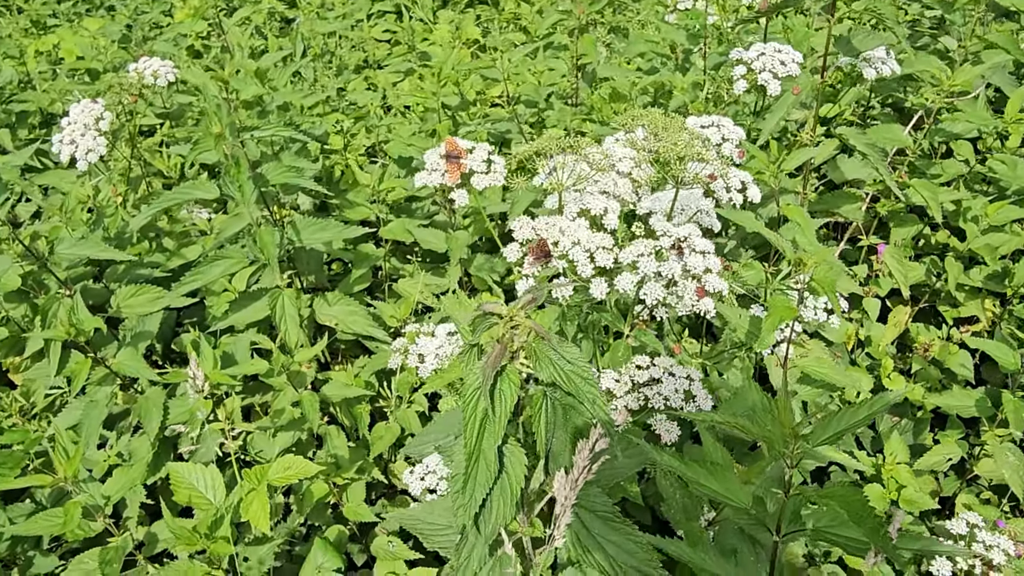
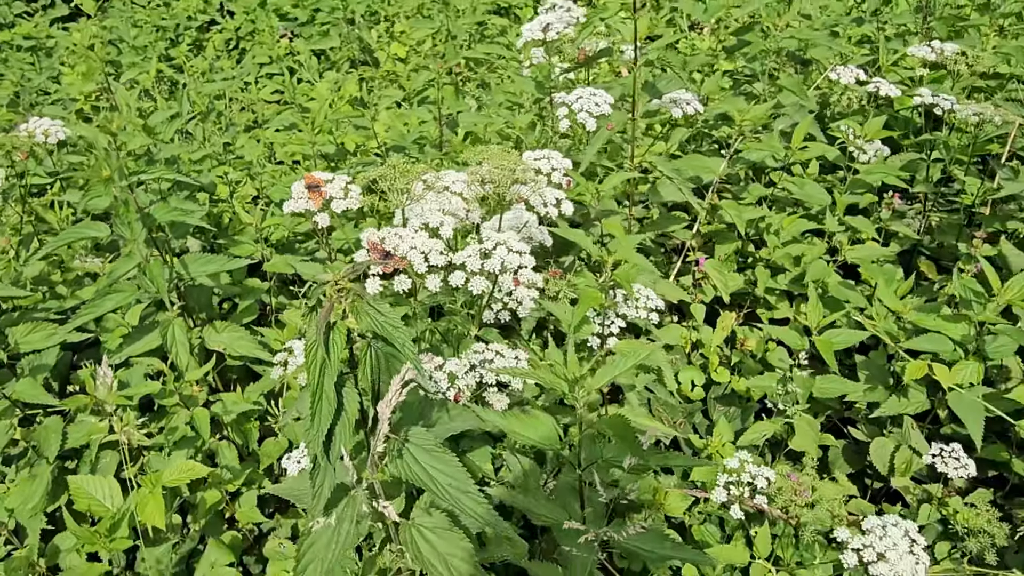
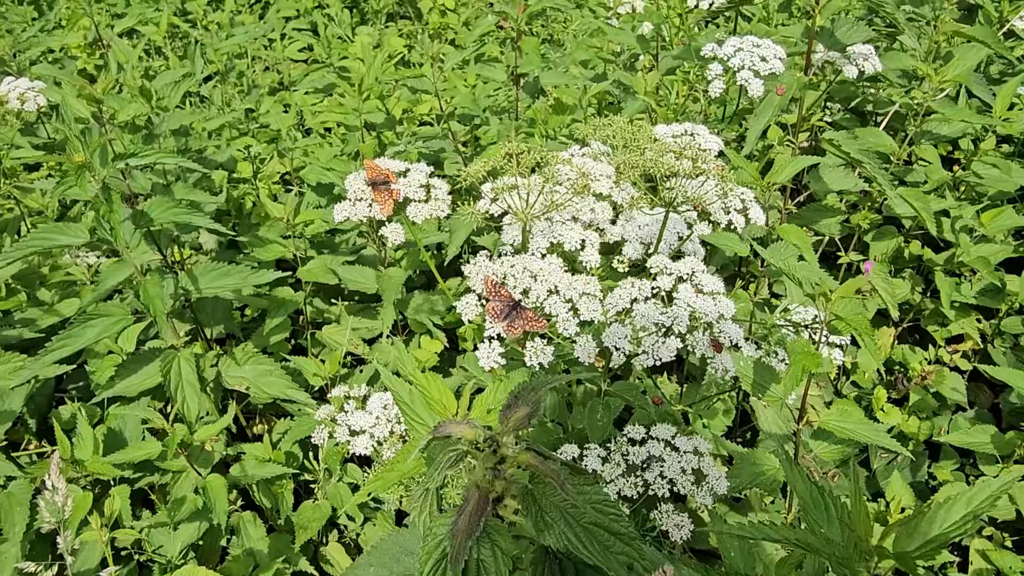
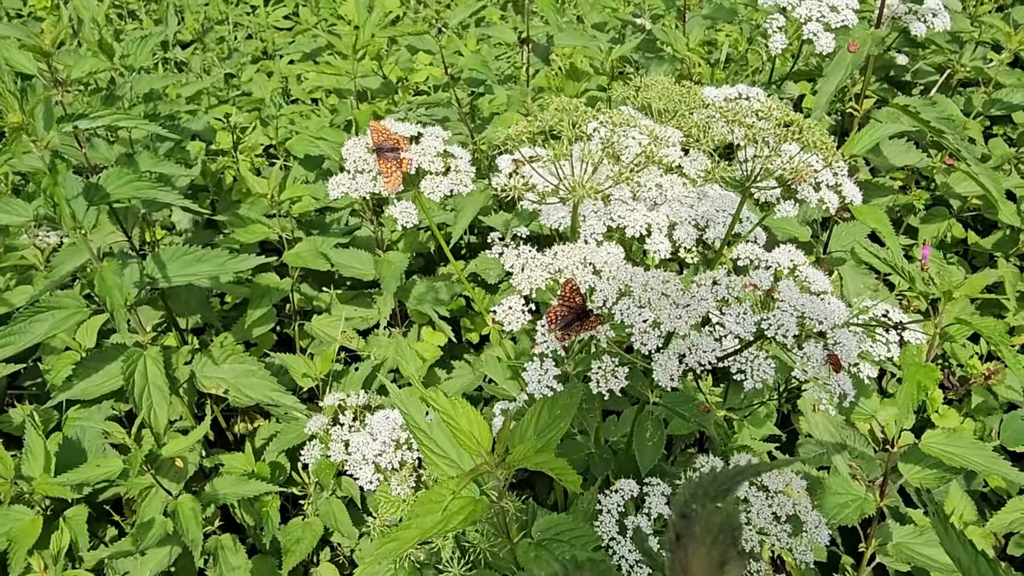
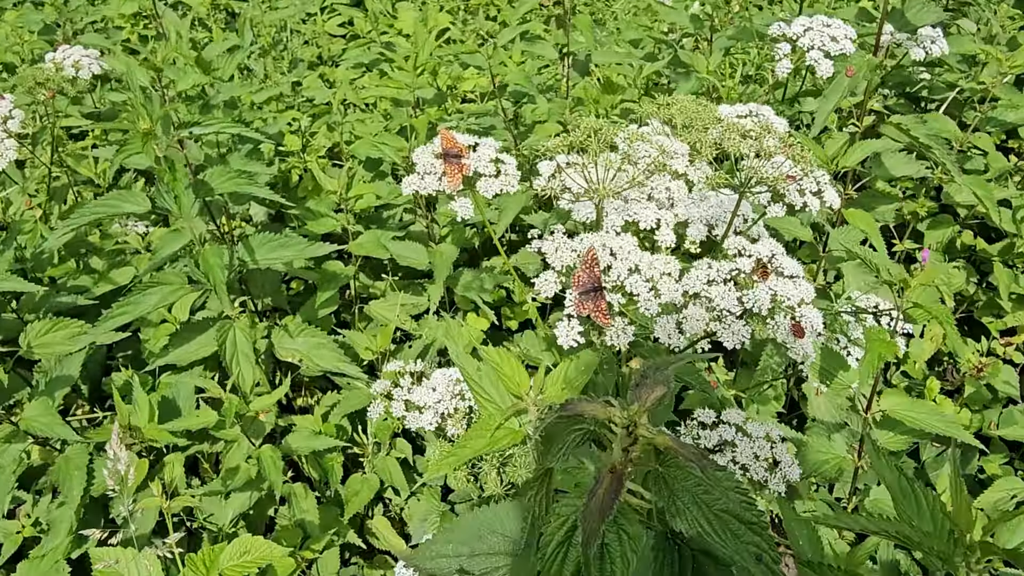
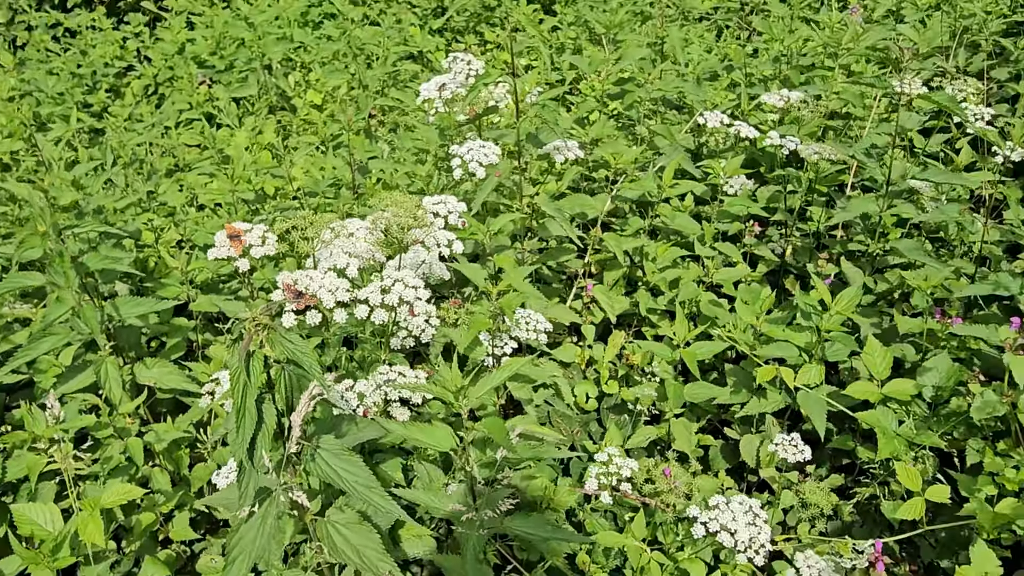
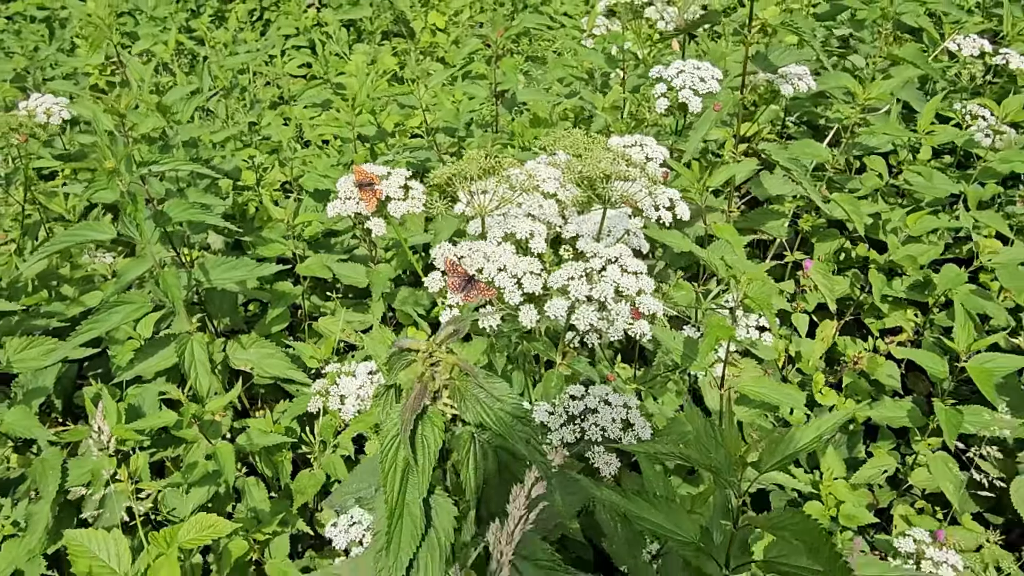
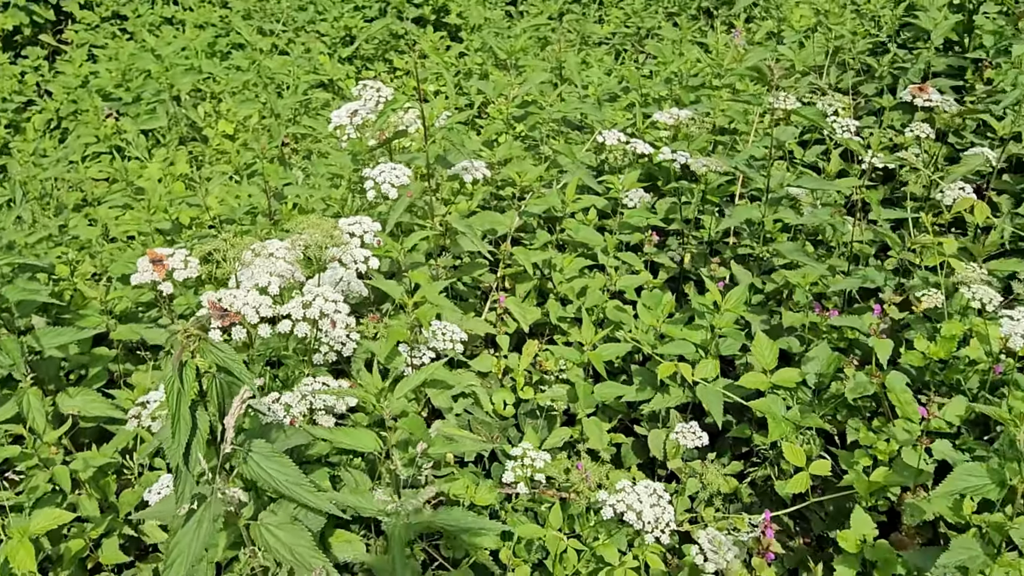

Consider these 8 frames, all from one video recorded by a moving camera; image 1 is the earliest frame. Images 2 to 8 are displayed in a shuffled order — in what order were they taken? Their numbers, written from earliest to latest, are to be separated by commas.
5, 4, 3, 7, 2, 6, 8
